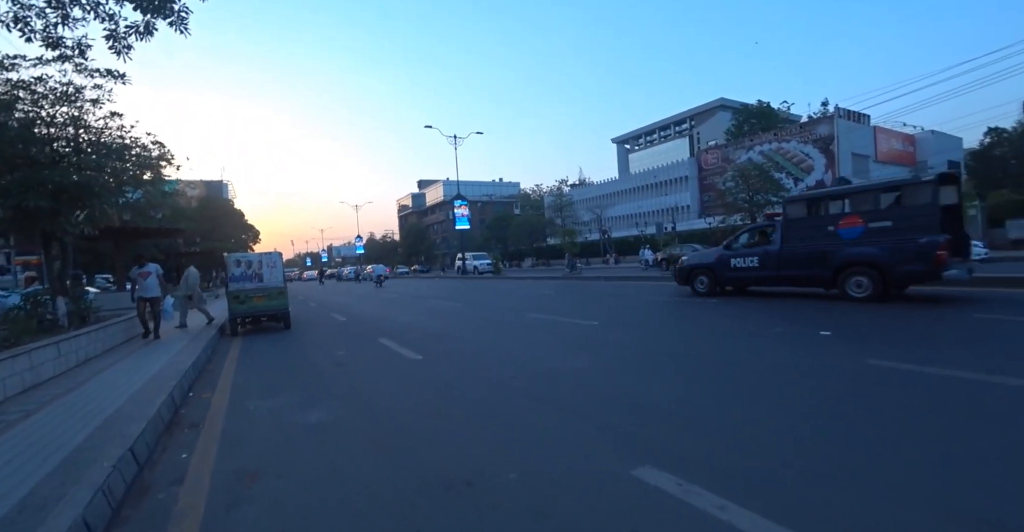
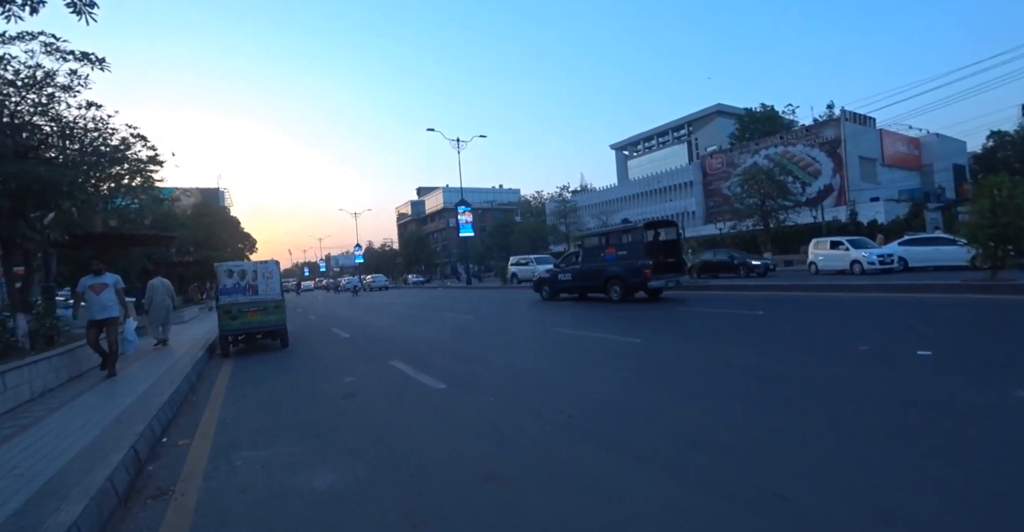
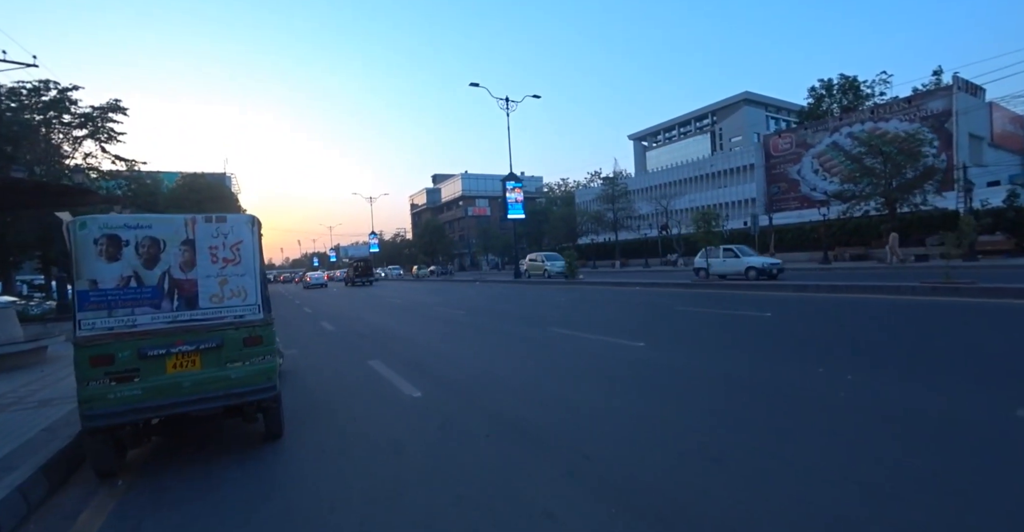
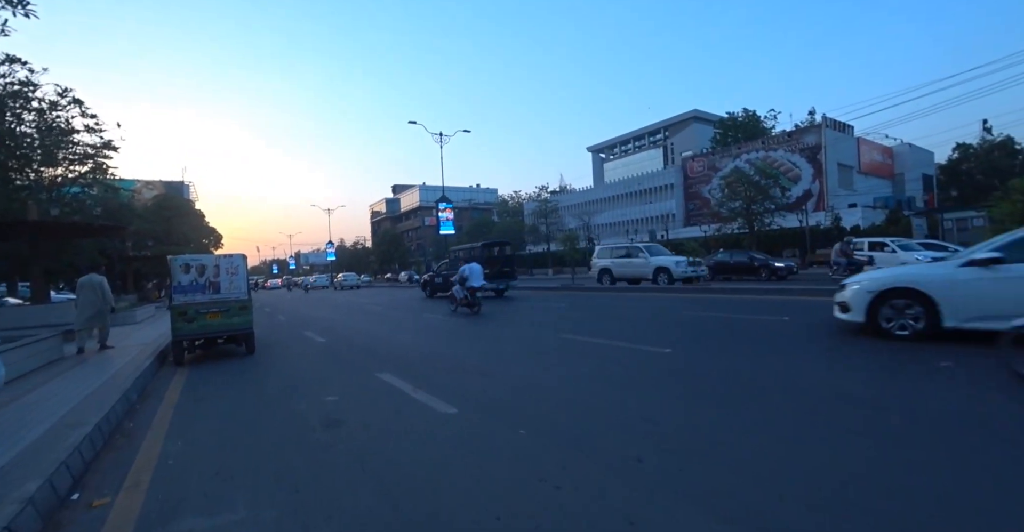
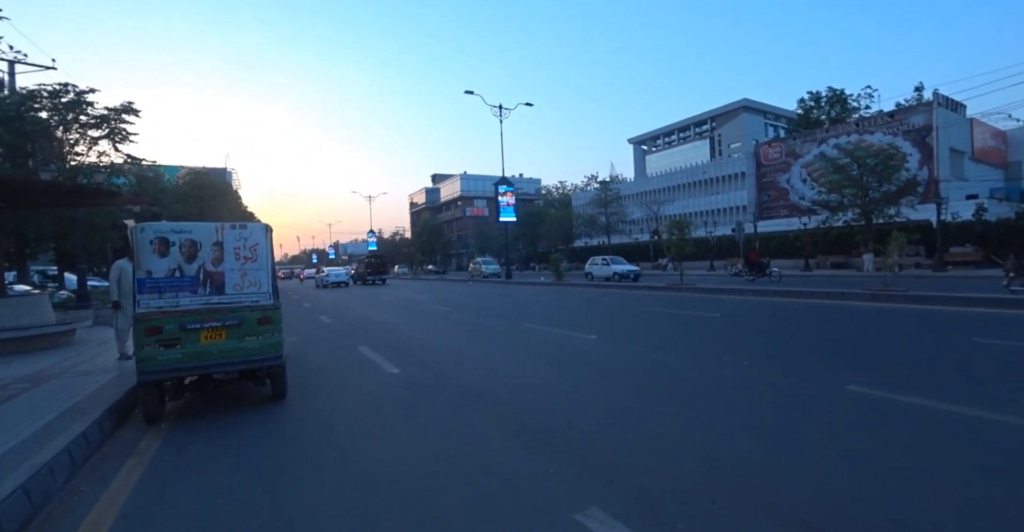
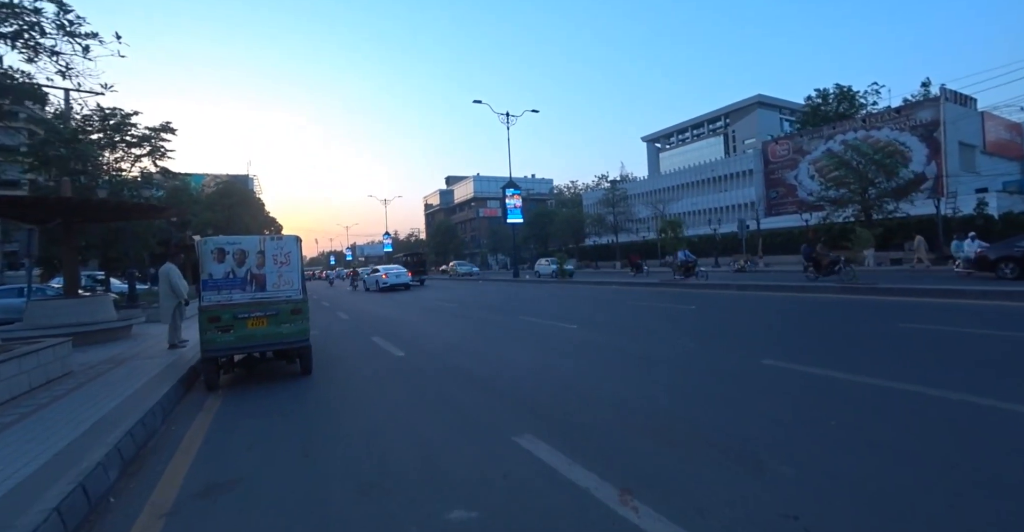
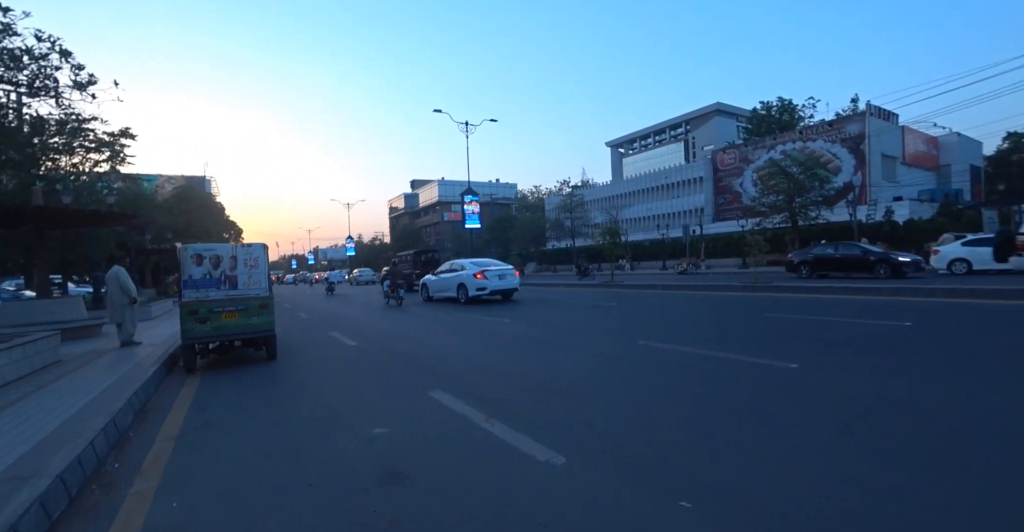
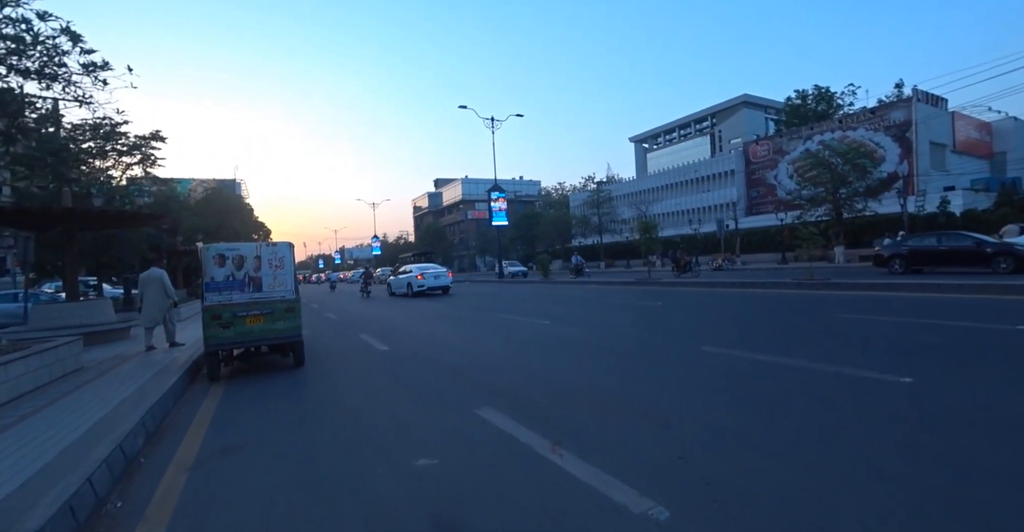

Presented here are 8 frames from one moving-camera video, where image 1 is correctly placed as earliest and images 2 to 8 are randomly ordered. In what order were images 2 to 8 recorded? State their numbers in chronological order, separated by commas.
2, 4, 7, 8, 6, 5, 3
